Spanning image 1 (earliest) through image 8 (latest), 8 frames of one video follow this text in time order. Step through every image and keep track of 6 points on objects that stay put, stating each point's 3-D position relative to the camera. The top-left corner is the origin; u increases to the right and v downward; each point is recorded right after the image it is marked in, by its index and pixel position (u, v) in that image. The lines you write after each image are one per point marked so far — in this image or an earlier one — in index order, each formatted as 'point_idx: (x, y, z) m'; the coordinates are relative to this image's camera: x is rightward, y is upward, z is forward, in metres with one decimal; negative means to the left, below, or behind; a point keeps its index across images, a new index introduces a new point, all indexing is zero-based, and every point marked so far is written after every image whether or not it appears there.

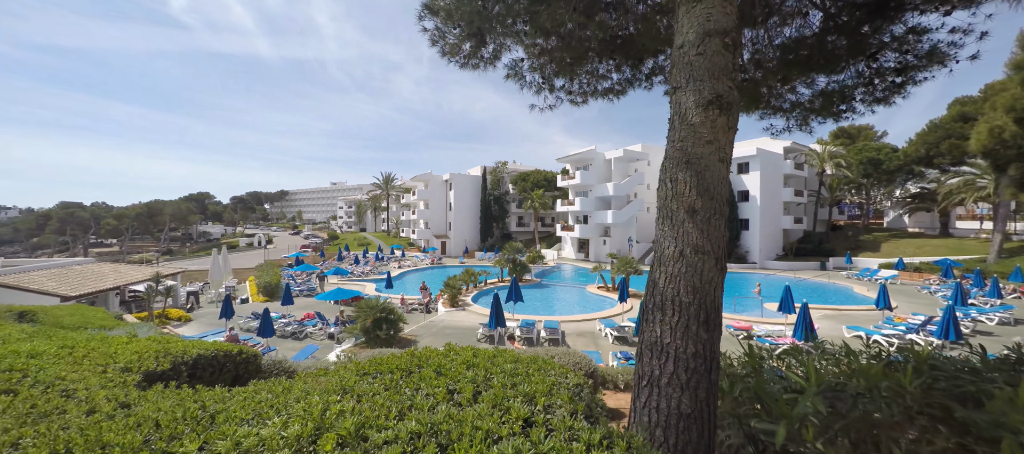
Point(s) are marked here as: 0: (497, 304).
0: (-0.4, -2.2, +10.5) m
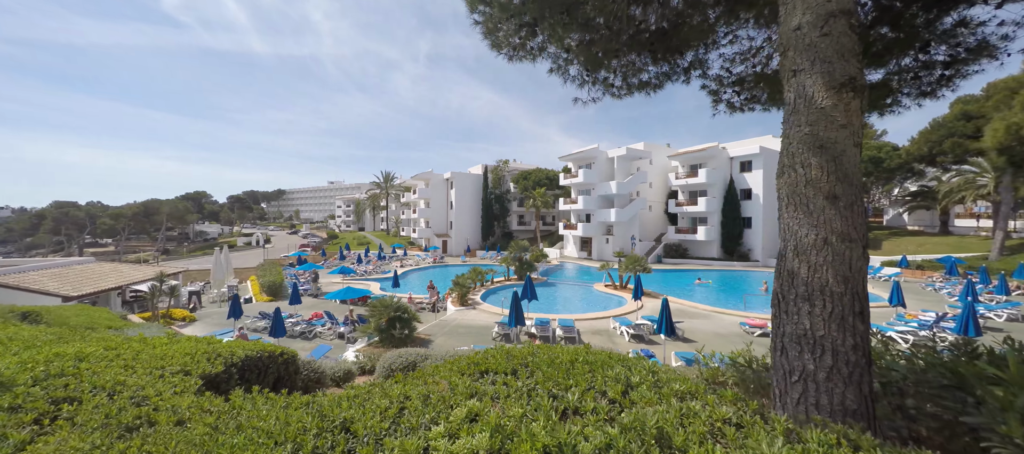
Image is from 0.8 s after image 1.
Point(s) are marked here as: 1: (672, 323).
0: (+0.1, -2.1, +10.2) m
1: (+4.3, -2.6, +10.1) m
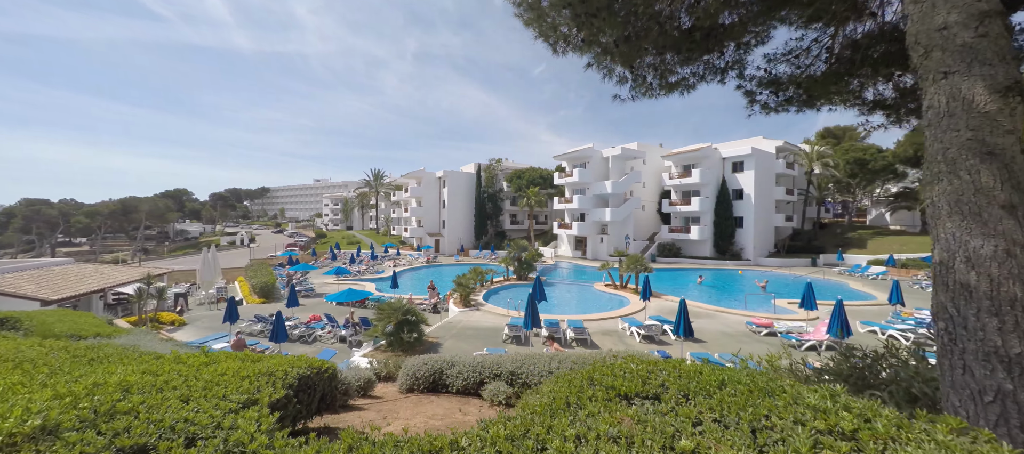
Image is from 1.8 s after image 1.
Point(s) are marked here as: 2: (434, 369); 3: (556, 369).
0: (+0.6, -2.1, +10.0) m
1: (+4.7, -2.6, +10.0) m
2: (-1.3, -2.4, +6.4) m
3: (+0.7, -2.2, +5.9) m
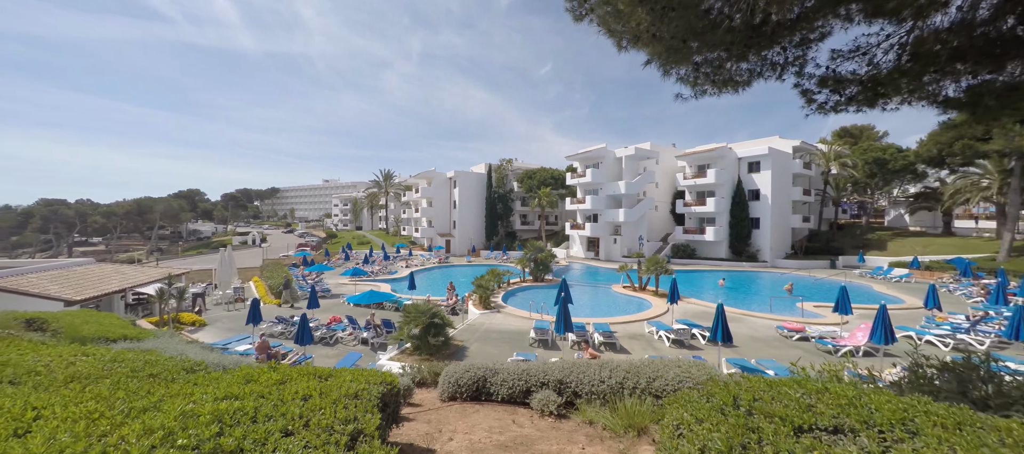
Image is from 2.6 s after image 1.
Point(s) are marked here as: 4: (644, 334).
0: (+1.4, -2.1, +9.7) m
1: (+5.5, -2.6, +9.6) m
2: (-0.6, -2.4, +6.2) m
3: (+1.5, -2.3, +5.6) m
4: (+4.7, -3.8, +13.3) m
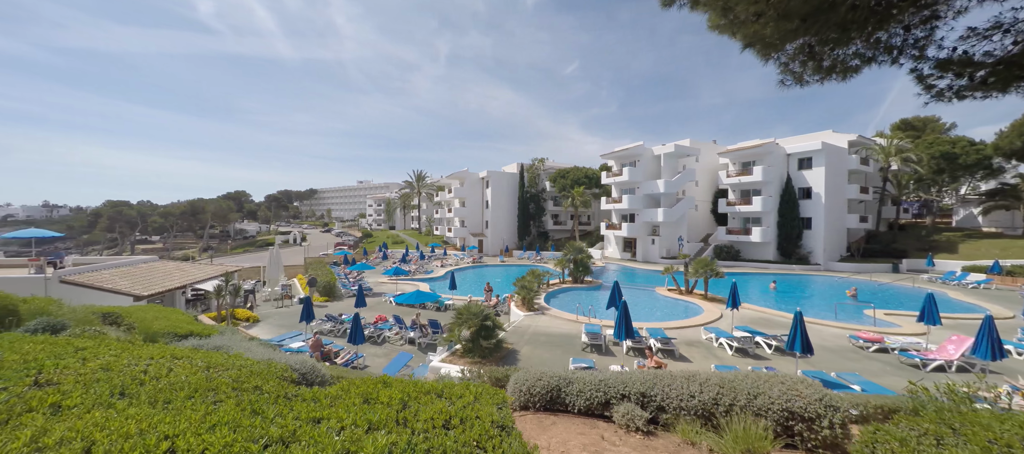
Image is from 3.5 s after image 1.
0: (+2.8, -2.1, +9.1) m
1: (+6.9, -2.6, +8.8) m
2: (+0.6, -2.4, +5.8) m
3: (+2.6, -2.3, +5.1) m
4: (+6.4, -3.8, +12.5) m
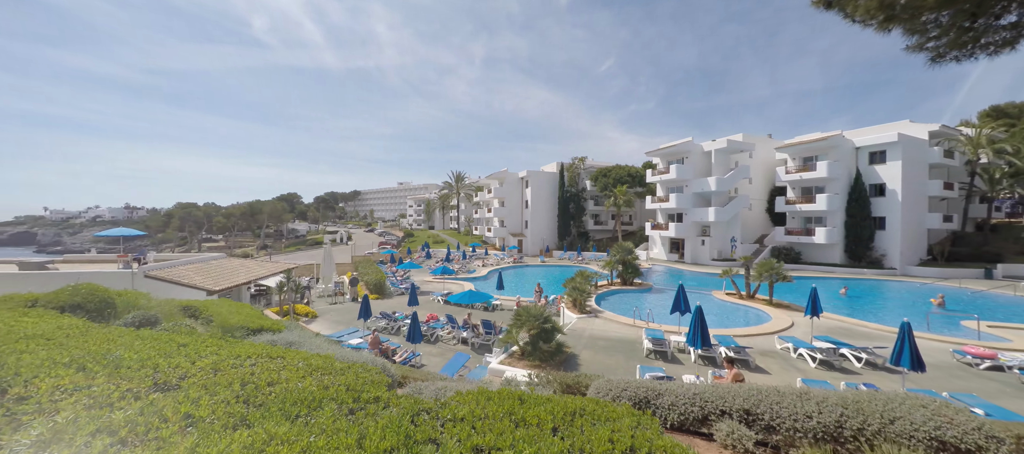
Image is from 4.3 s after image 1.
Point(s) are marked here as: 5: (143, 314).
0: (+4.2, -2.1, +8.5) m
1: (+8.4, -2.6, +7.7) m
2: (+1.8, -2.4, +5.3) m
3: (+3.7, -2.2, +4.5) m
4: (+8.2, -3.8, +11.5) m
5: (-8.0, -1.9, +8.2) m
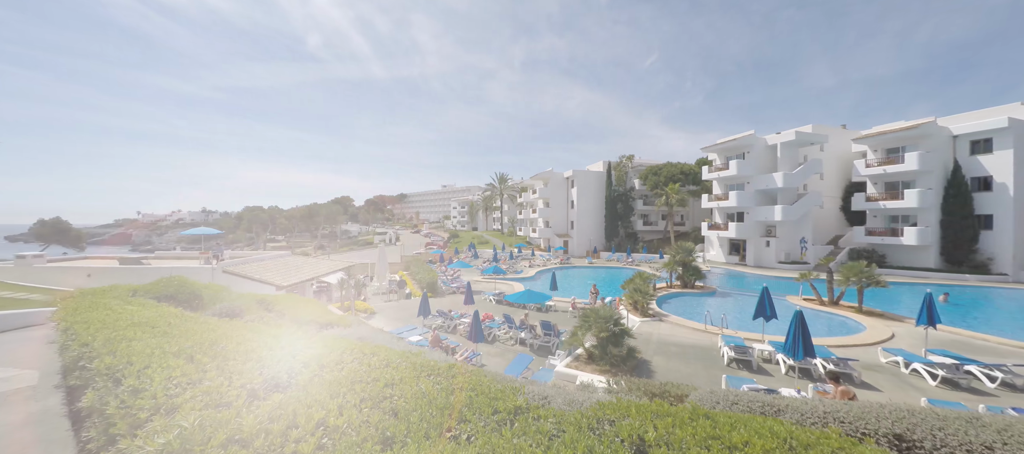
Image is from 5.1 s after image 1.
0: (+5.7, -1.9, +7.5) m
1: (+9.8, -2.5, +6.3) m
2: (+2.9, -2.3, +4.6) m
3: (+4.8, -2.1, +3.6) m
4: (+10.0, -3.7, +10.1) m
5: (-6.5, -1.8, +8.5) m
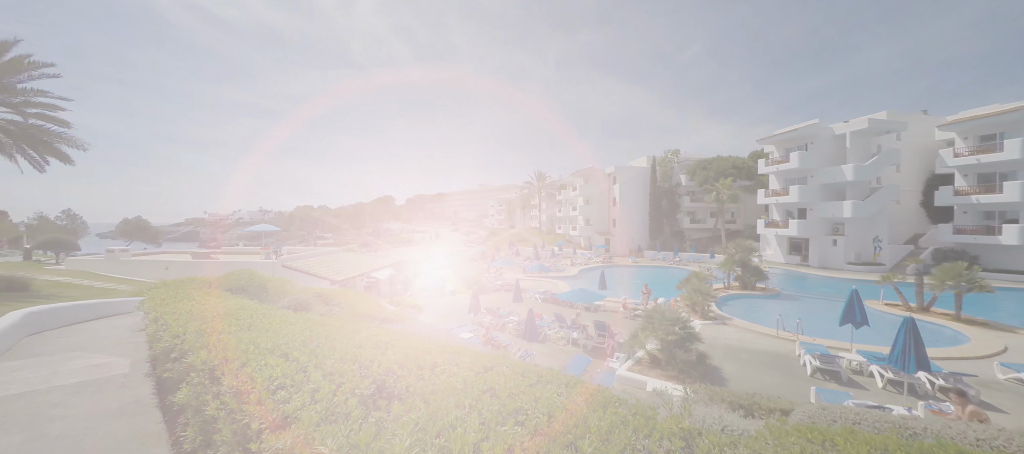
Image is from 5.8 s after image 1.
0: (+6.9, -1.8, +6.5) m
1: (+10.8, -2.4, +4.9) m
2: (+3.8, -2.2, +3.9) m
3: (+5.6, -2.0, +2.7) m
4: (+11.4, -3.6, +8.7) m
5: (-5.2, -1.7, +8.8) m
